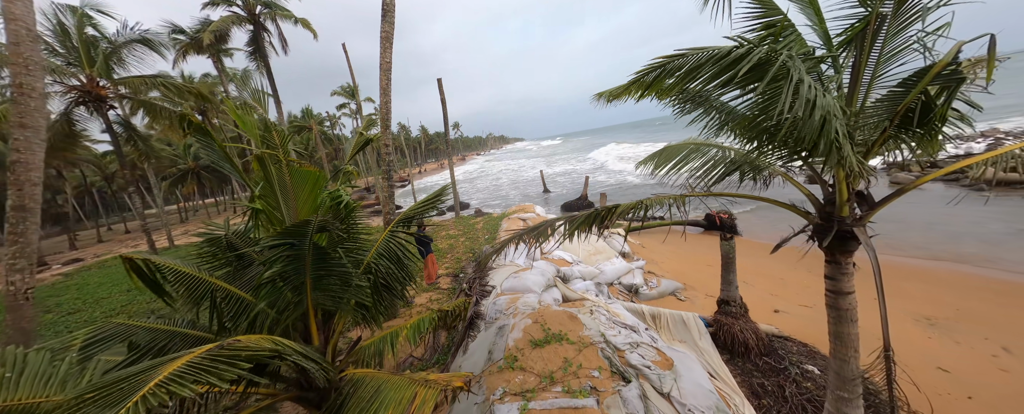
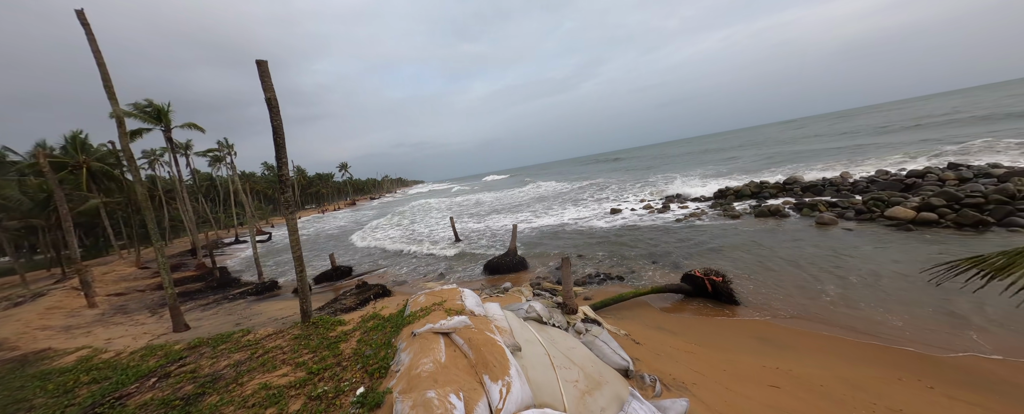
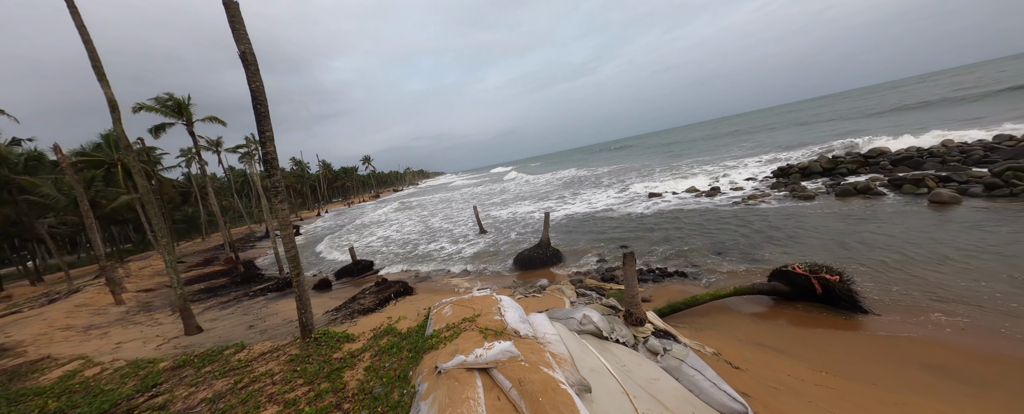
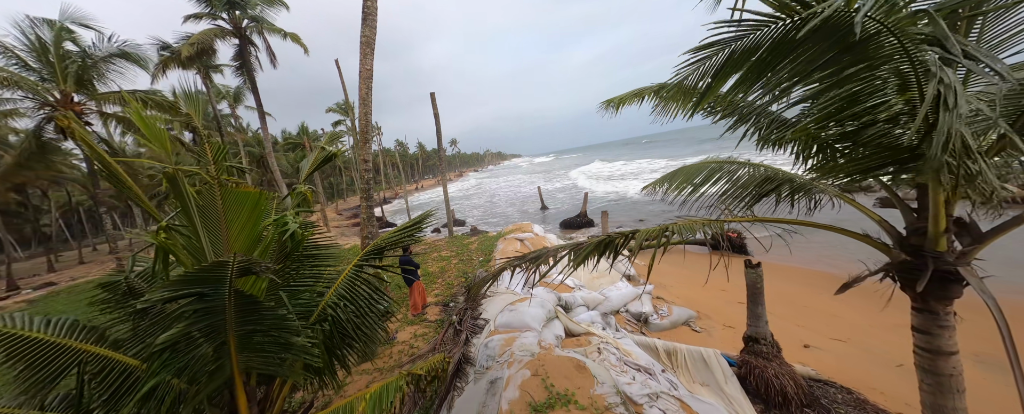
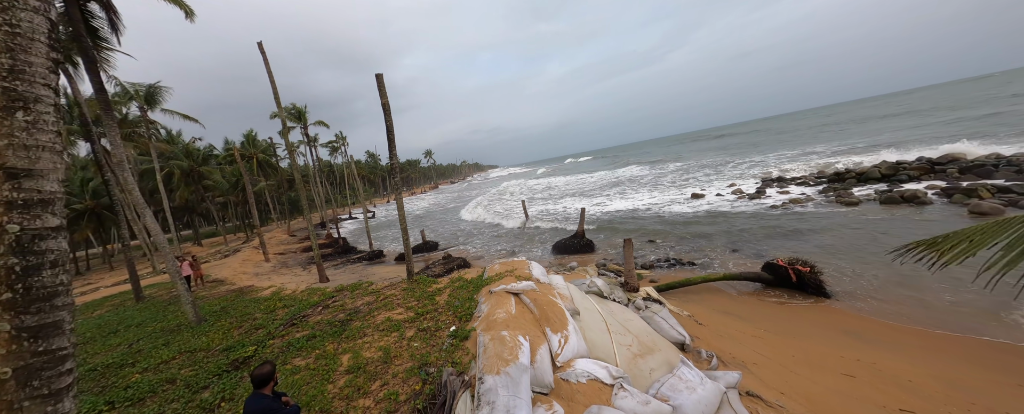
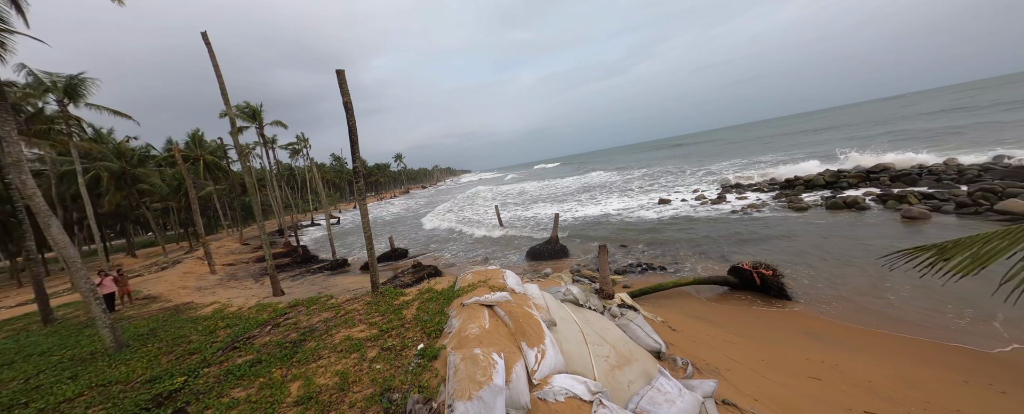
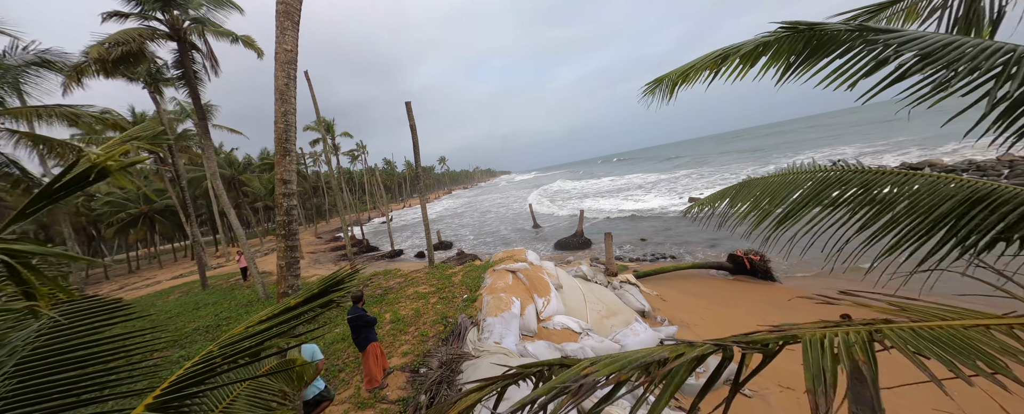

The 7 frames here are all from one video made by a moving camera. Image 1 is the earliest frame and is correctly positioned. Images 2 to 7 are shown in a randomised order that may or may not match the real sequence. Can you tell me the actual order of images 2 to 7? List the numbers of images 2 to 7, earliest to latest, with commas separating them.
4, 7, 5, 6, 2, 3
